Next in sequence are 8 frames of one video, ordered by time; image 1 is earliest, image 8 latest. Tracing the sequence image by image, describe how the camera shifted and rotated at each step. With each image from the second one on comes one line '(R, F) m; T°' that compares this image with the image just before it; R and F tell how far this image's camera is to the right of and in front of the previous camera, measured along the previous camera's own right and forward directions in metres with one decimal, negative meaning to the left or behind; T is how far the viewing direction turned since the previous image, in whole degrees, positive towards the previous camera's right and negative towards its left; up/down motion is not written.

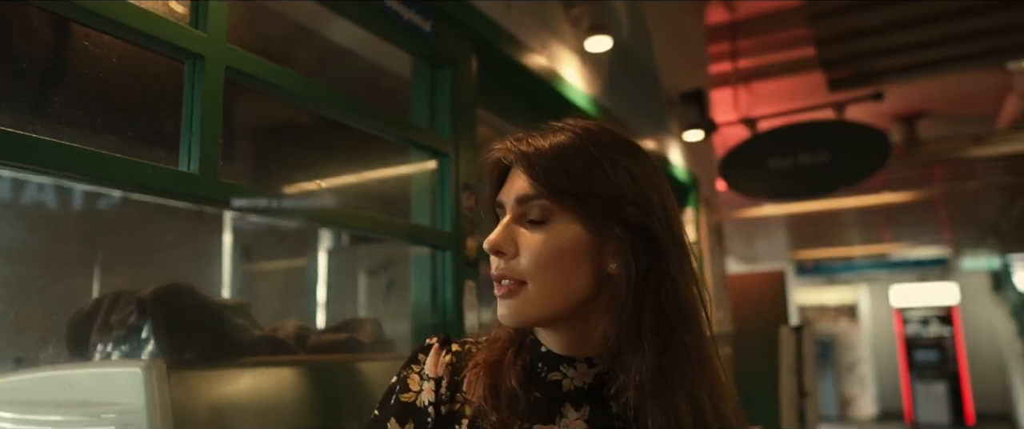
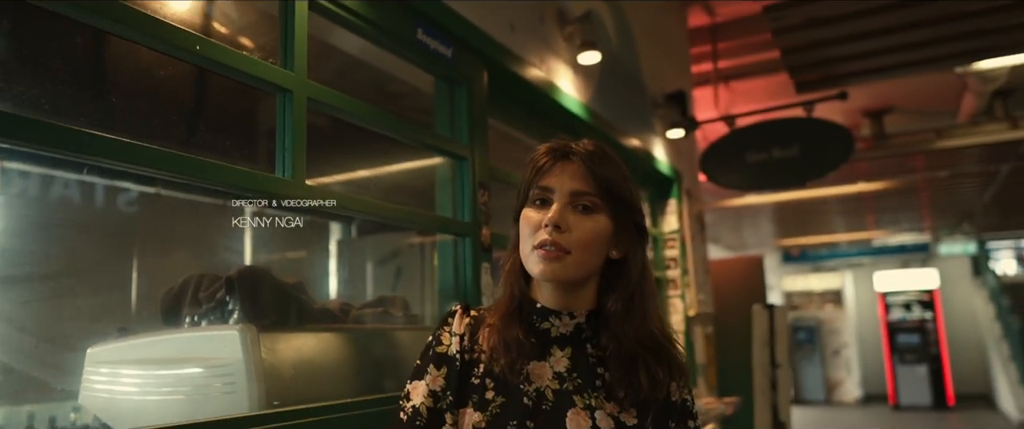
(0.0, -0.4) m; +1°
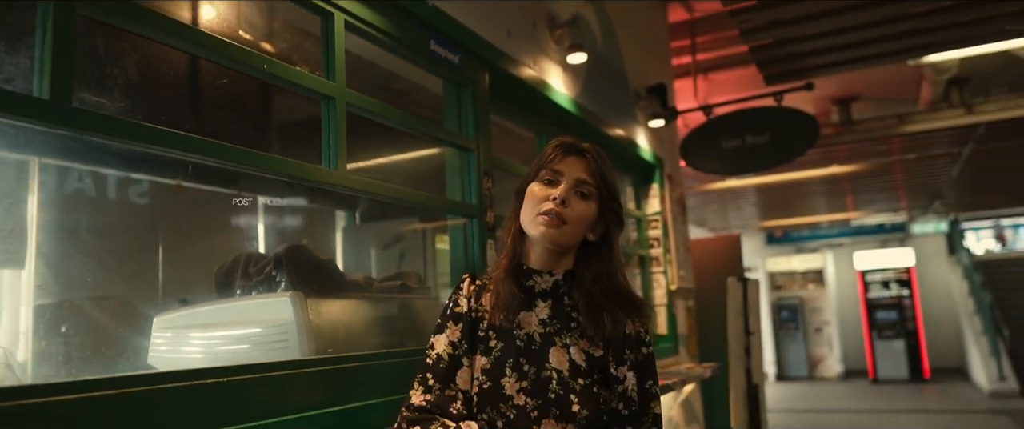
(0.0, -0.4) m; +1°
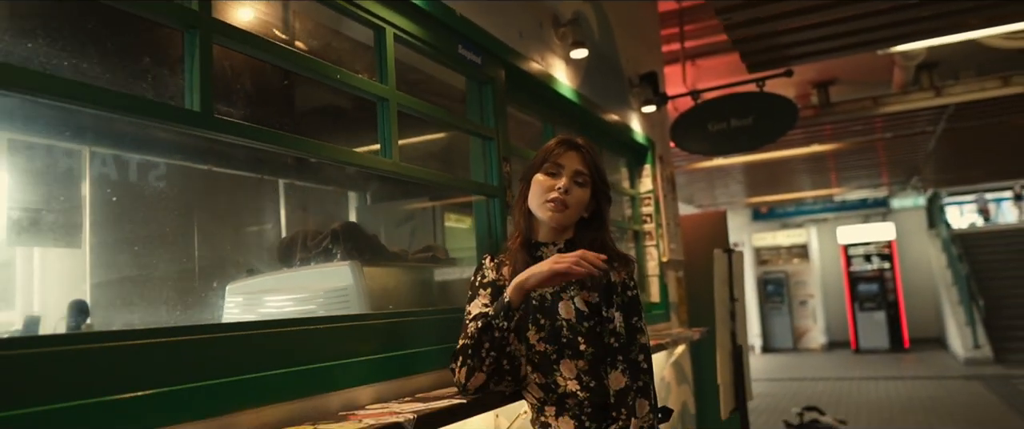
(-0.1, -0.4) m; +1°
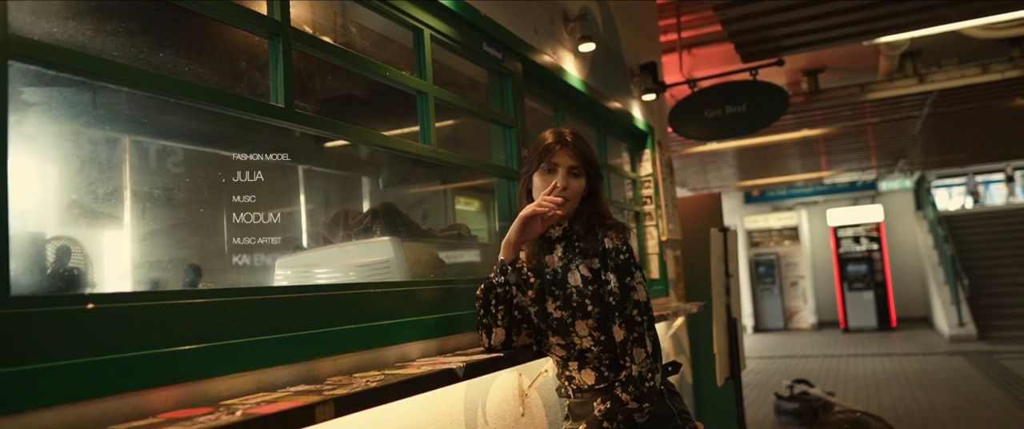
(-0.1, -0.3) m; +1°
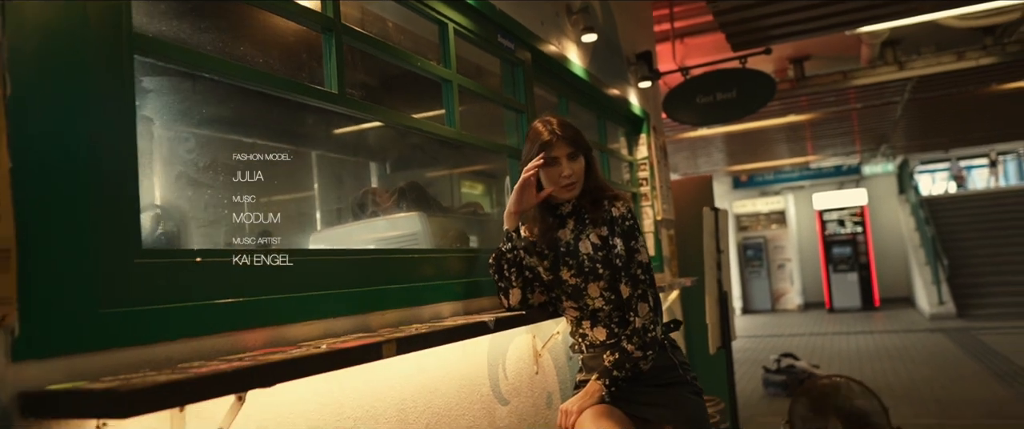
(-0.1, -0.3) m; +1°
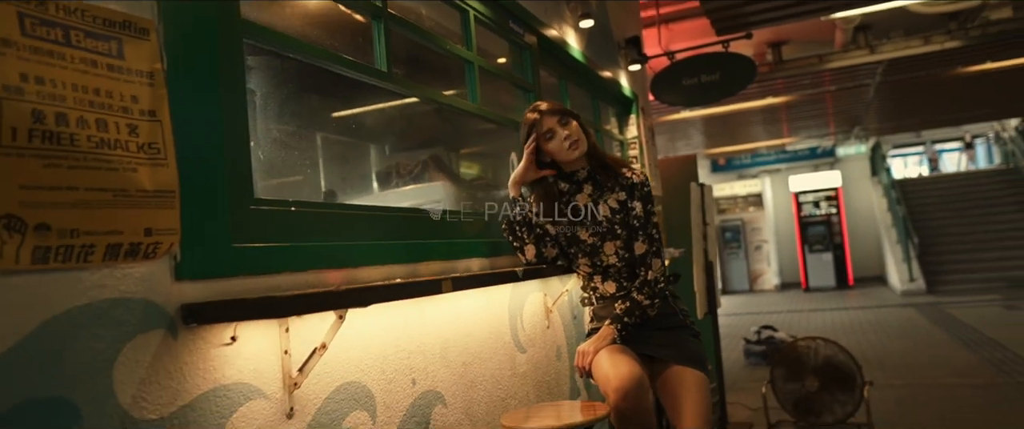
(-0.2, -0.3) m; +2°
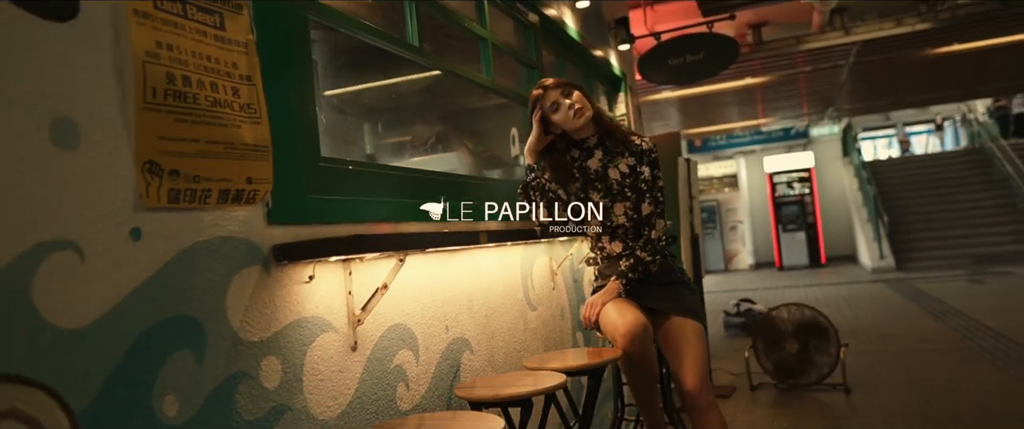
(-0.2, -0.3) m; +2°
